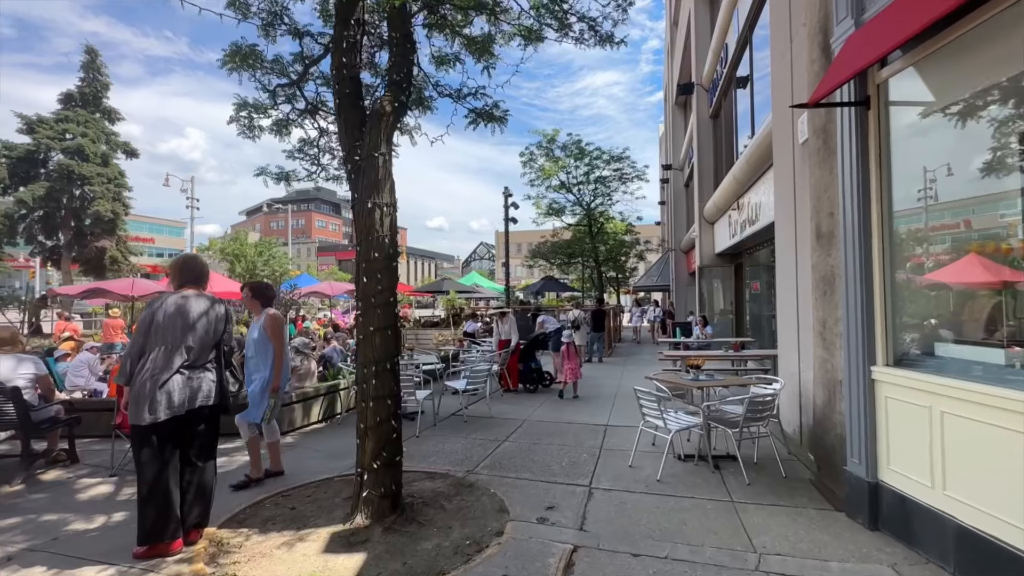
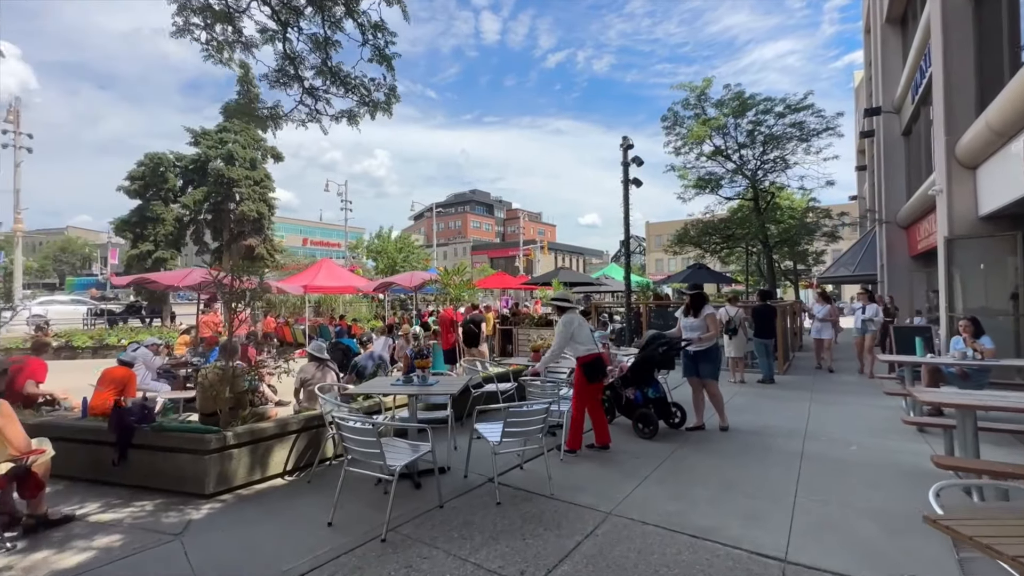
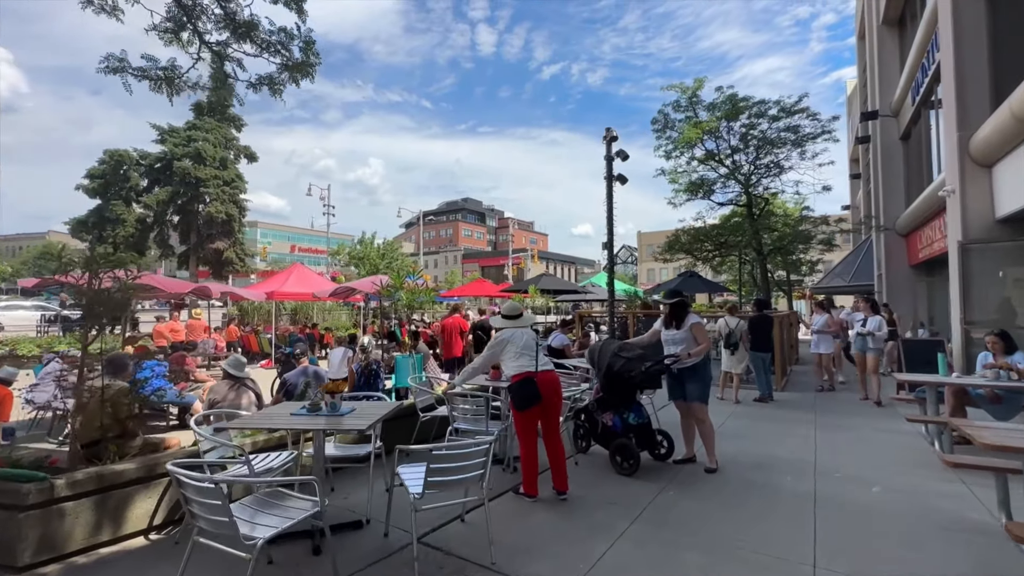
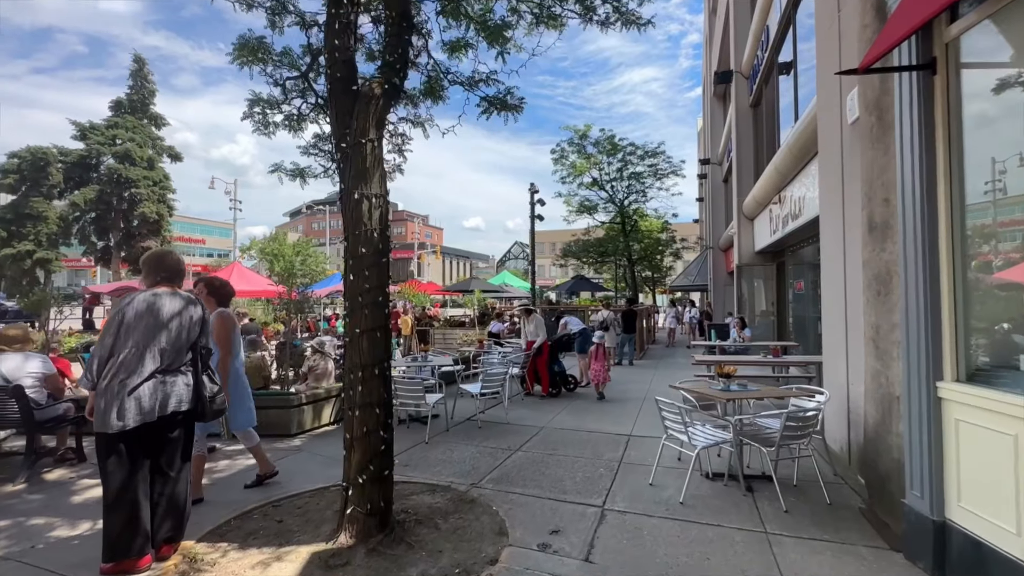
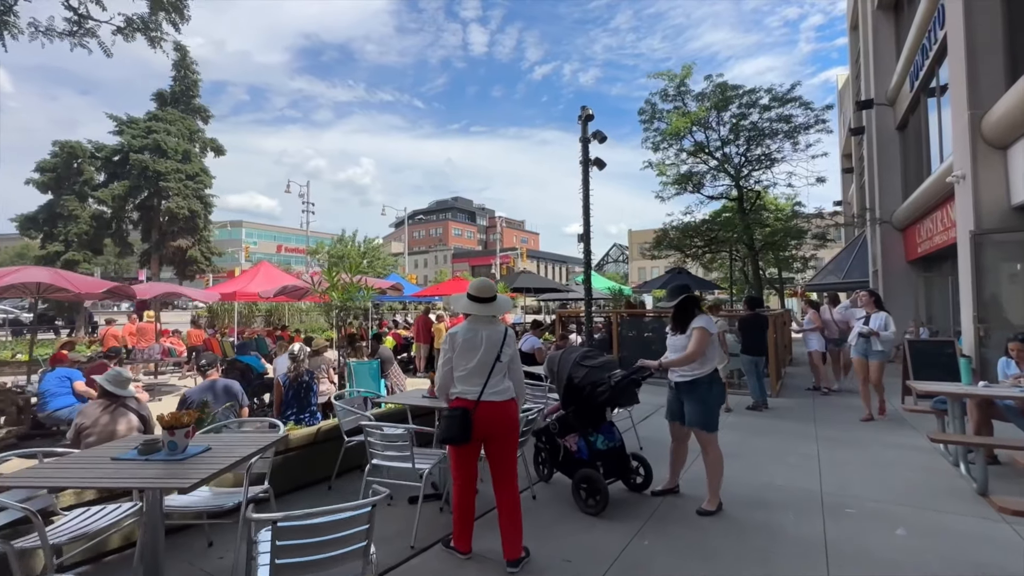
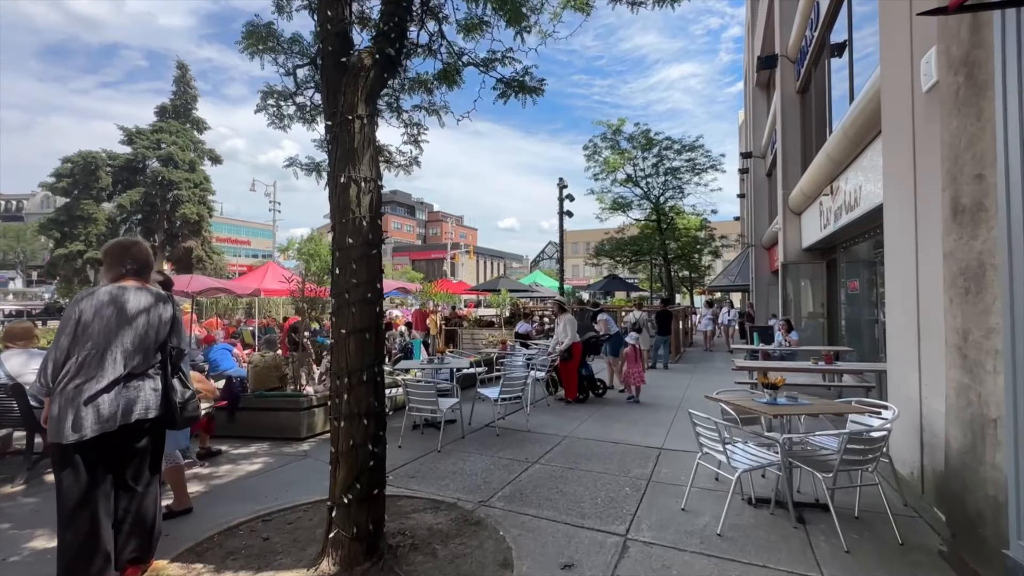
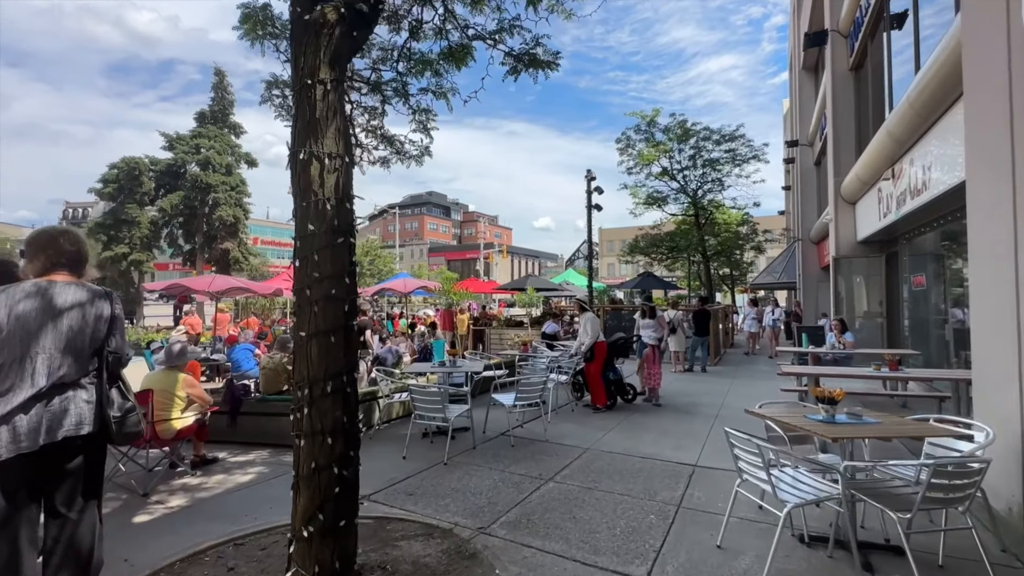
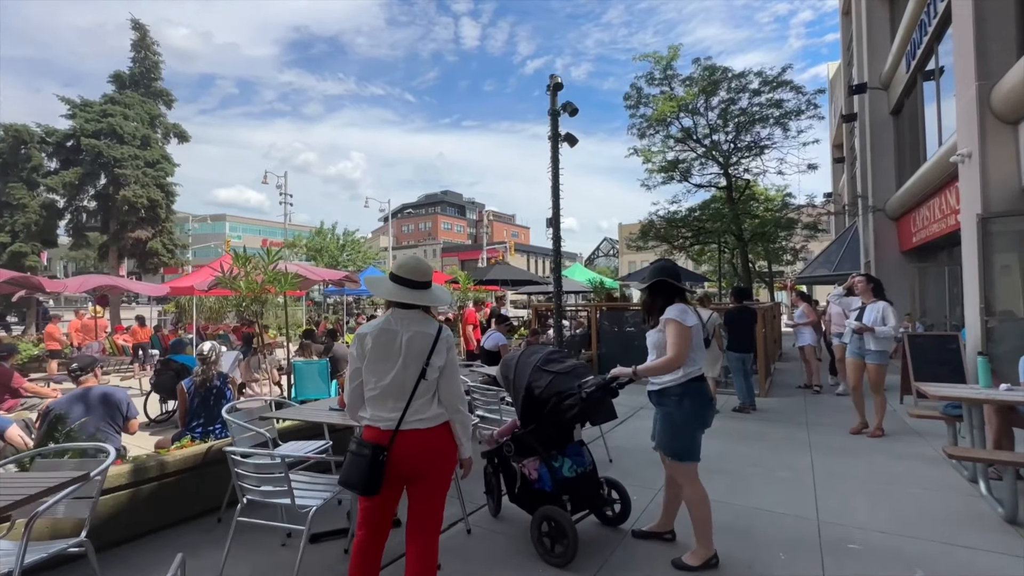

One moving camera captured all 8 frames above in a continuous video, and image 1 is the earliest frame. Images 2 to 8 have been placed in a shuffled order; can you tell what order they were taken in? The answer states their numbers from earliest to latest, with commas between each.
4, 6, 7, 2, 3, 5, 8
